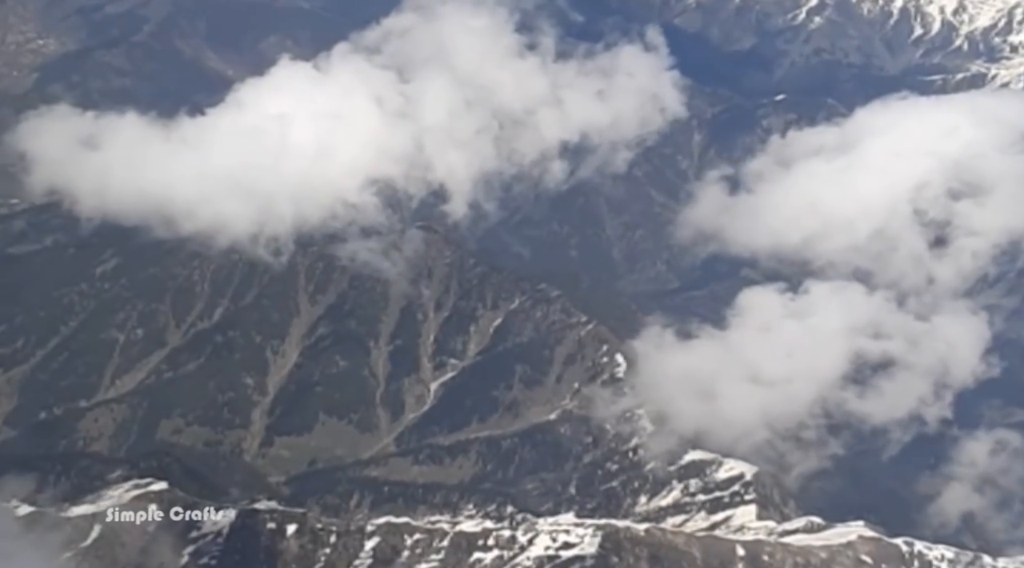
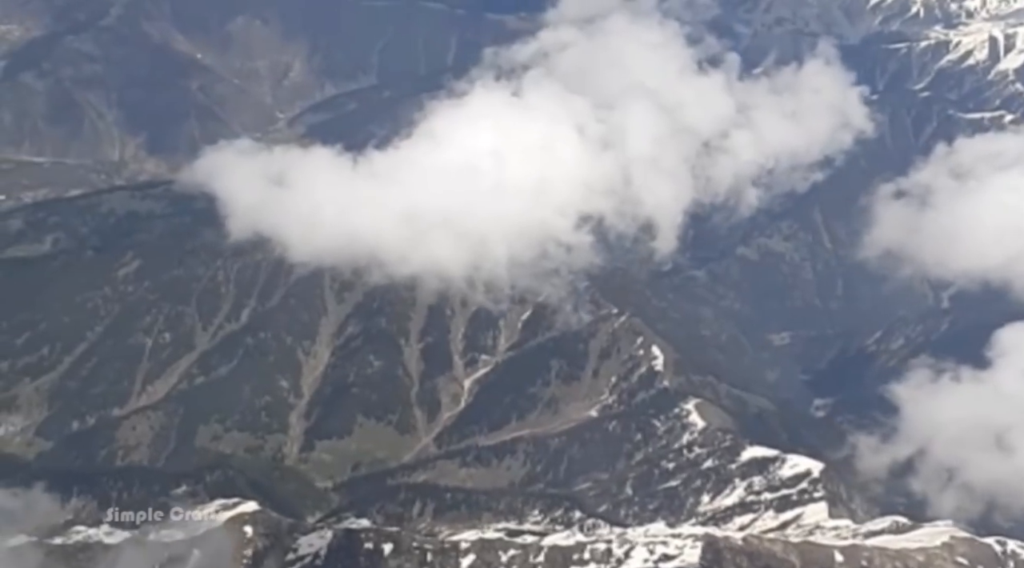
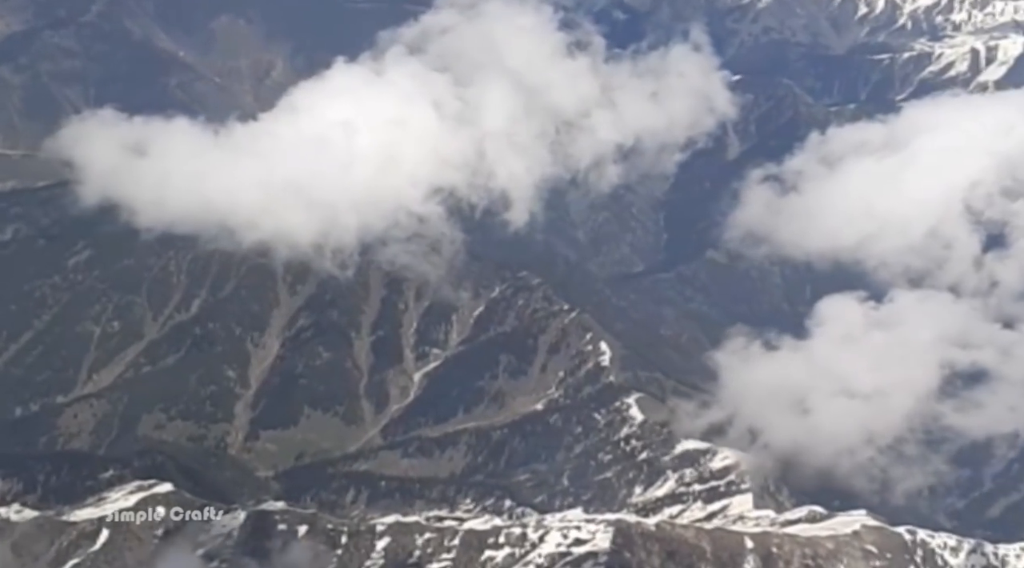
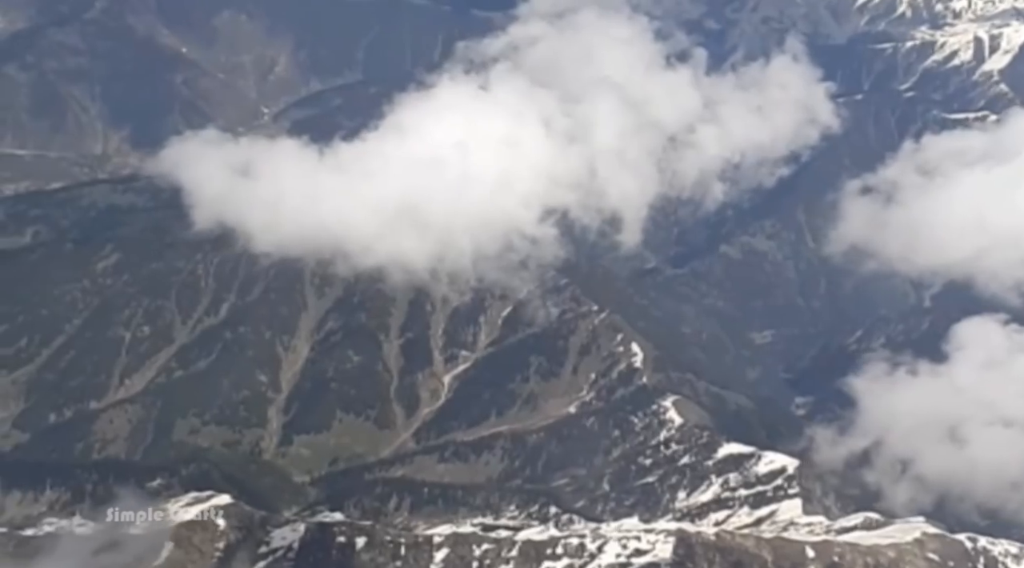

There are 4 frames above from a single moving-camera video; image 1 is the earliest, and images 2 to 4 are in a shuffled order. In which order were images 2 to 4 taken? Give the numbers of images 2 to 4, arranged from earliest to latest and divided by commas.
3, 4, 2
